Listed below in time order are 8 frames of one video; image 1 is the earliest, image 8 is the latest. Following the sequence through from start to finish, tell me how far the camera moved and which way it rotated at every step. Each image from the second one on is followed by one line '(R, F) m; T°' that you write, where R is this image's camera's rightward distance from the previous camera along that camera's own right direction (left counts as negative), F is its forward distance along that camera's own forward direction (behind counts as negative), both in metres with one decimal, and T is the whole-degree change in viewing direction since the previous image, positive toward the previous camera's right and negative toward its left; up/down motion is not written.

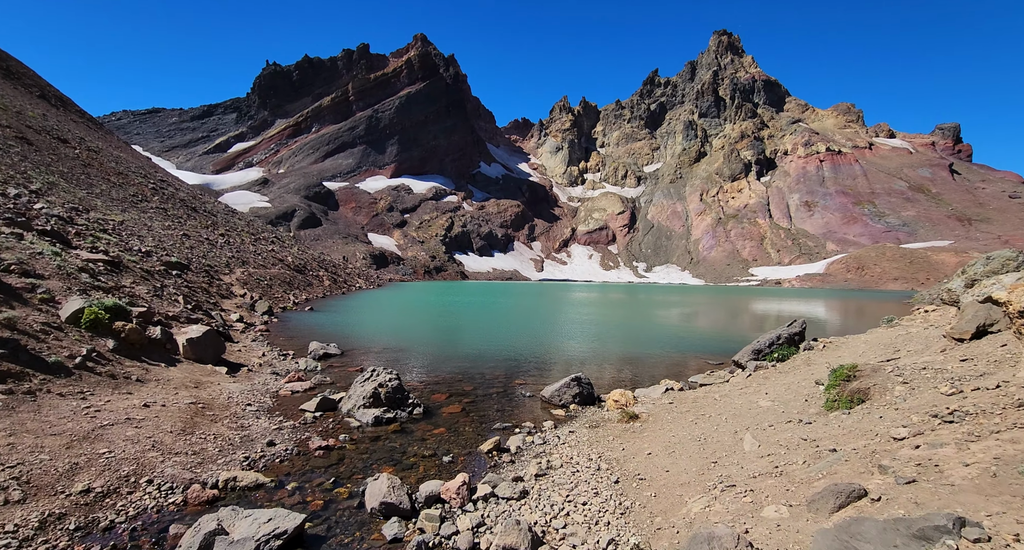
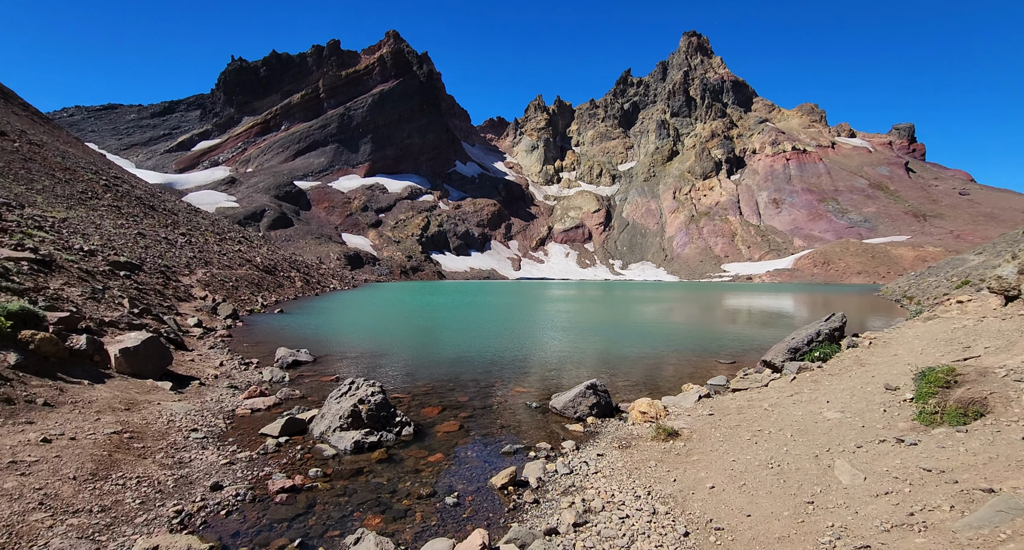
(-0.6, +1.8) m; +3°
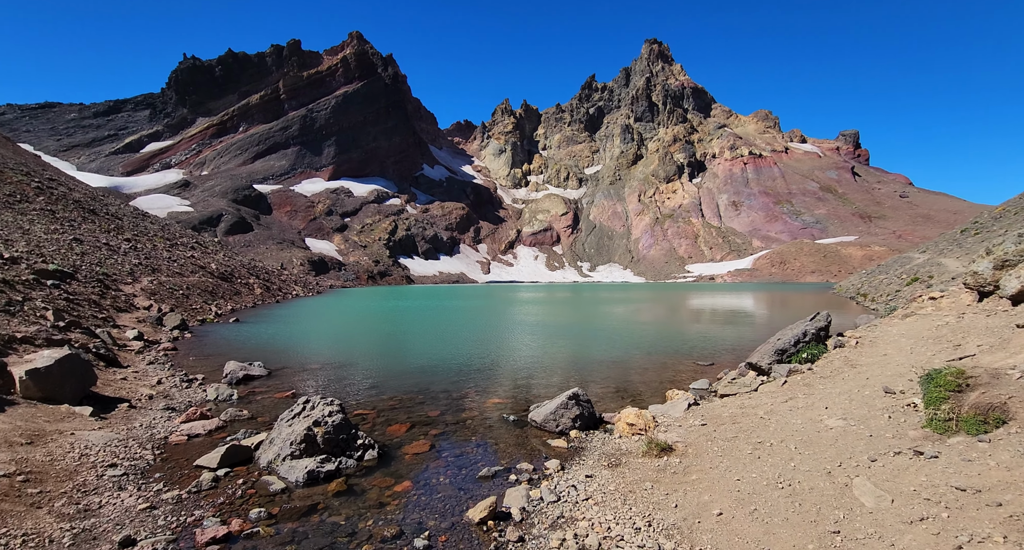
(-0.1, +0.9) m; +4°
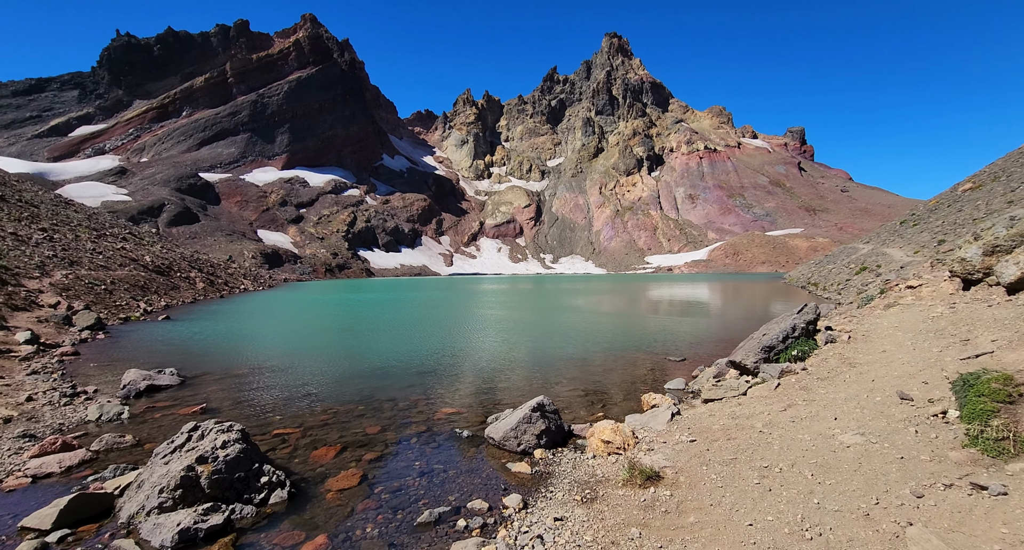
(+0.2, +1.6) m; +4°
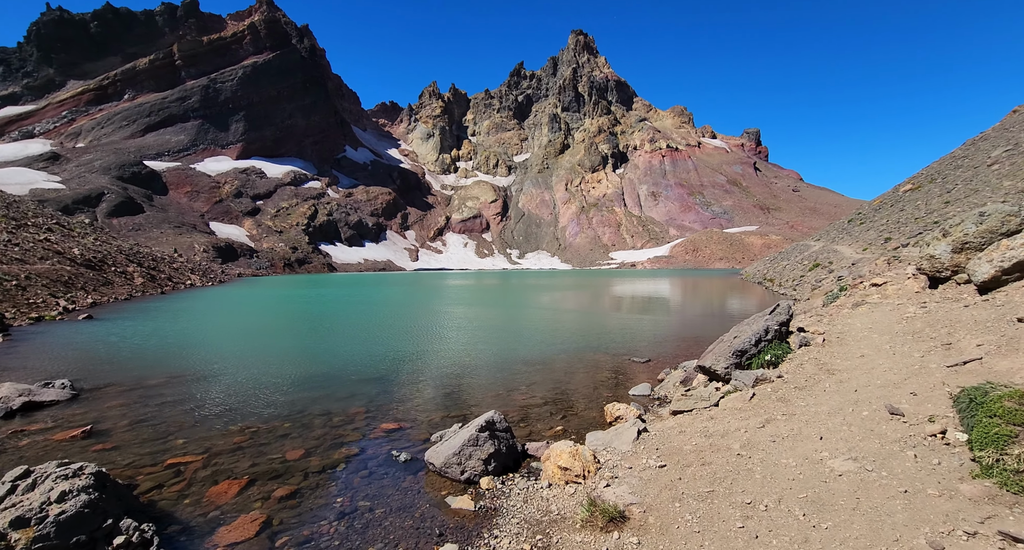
(+0.3, +1.1) m; +4°
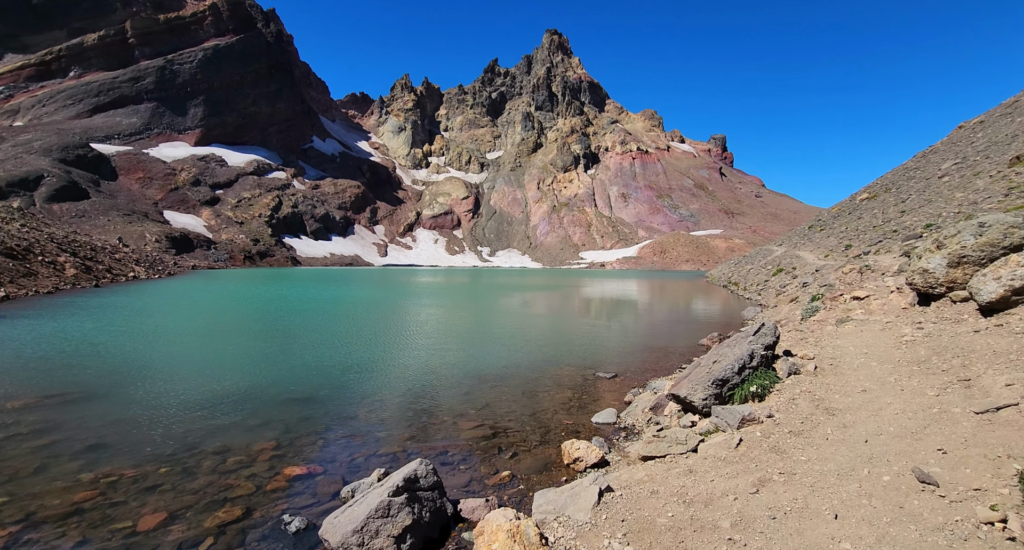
(+0.4, +1.6) m; +4°
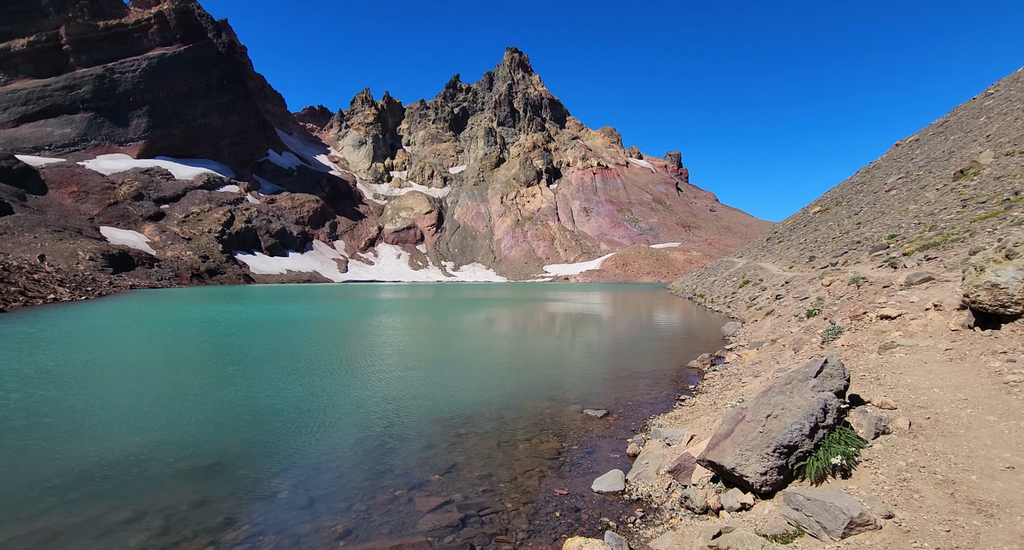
(-0.1, +2.5) m; +4°
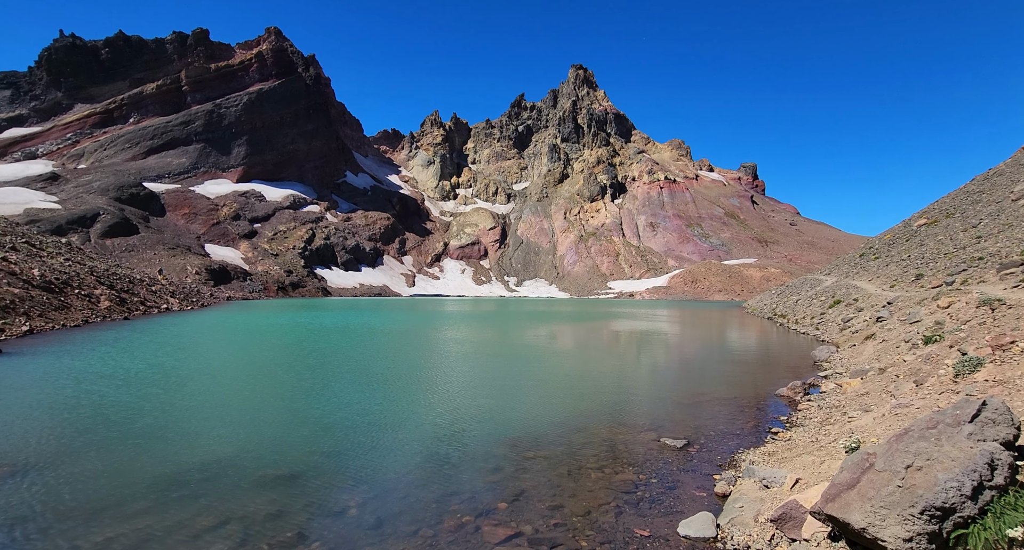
(-0.2, +0.5) m; -8°
